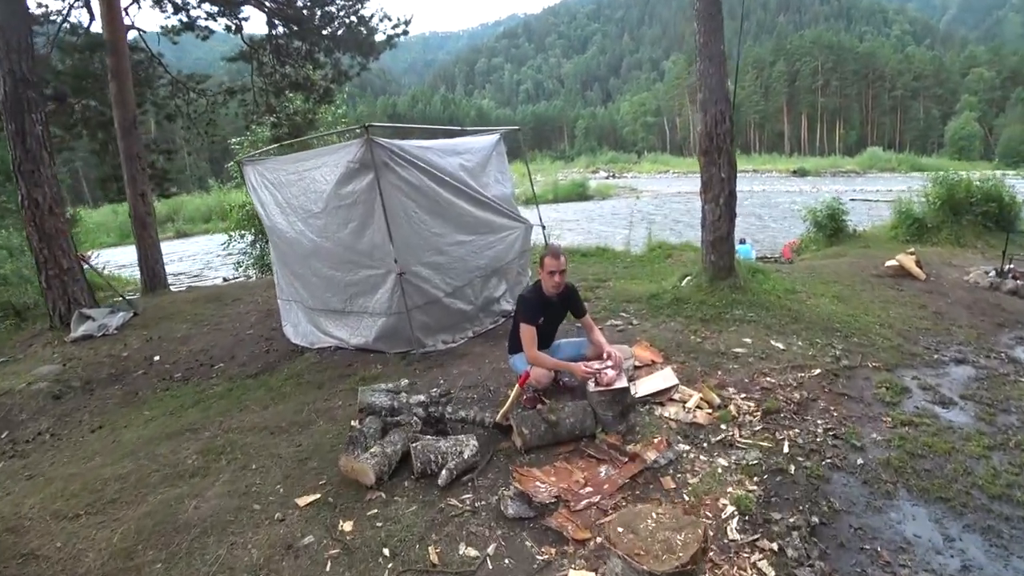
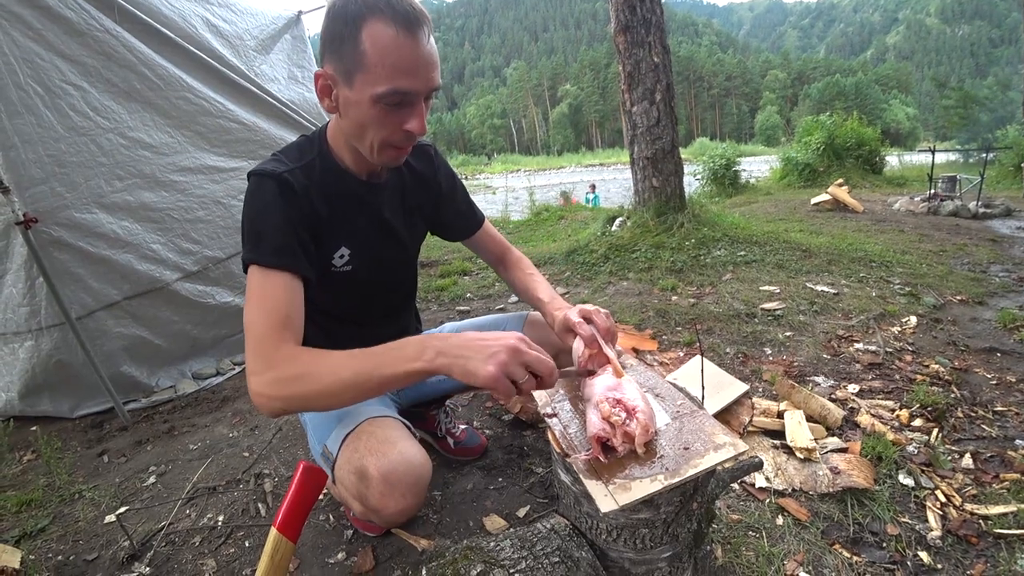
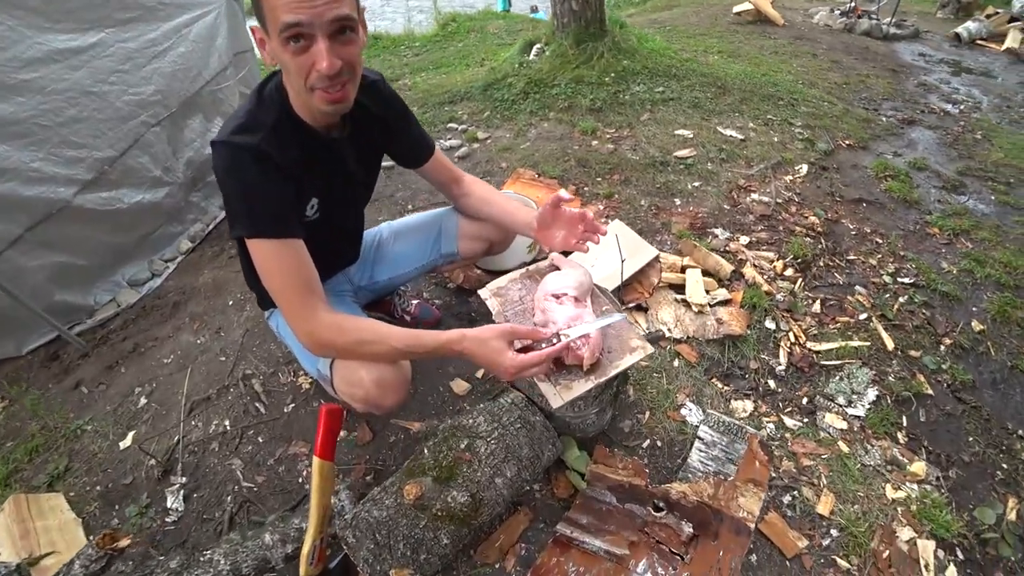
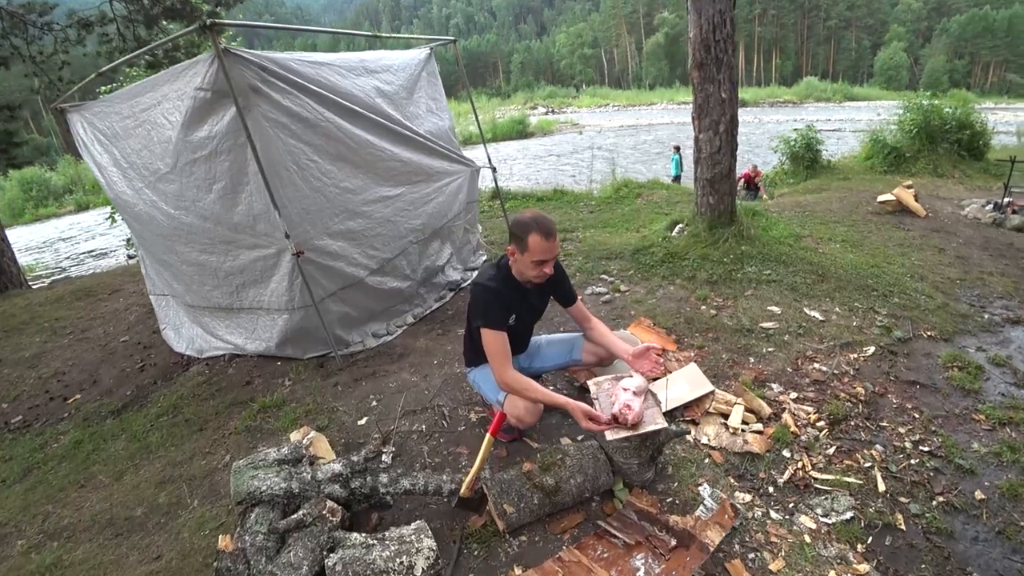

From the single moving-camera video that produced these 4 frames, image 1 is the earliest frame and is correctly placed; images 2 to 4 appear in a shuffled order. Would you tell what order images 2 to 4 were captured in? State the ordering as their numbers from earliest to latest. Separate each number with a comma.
4, 3, 2
